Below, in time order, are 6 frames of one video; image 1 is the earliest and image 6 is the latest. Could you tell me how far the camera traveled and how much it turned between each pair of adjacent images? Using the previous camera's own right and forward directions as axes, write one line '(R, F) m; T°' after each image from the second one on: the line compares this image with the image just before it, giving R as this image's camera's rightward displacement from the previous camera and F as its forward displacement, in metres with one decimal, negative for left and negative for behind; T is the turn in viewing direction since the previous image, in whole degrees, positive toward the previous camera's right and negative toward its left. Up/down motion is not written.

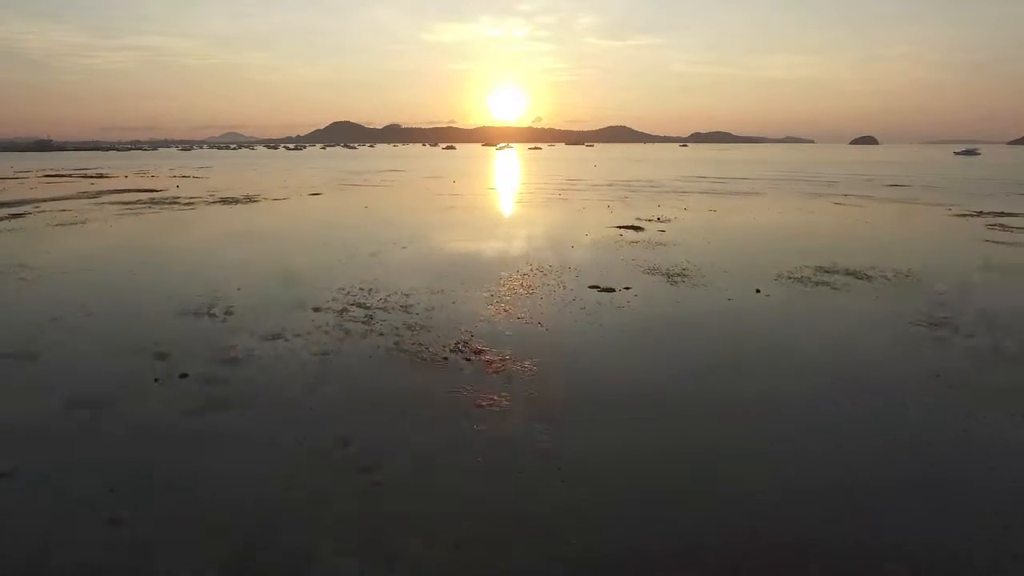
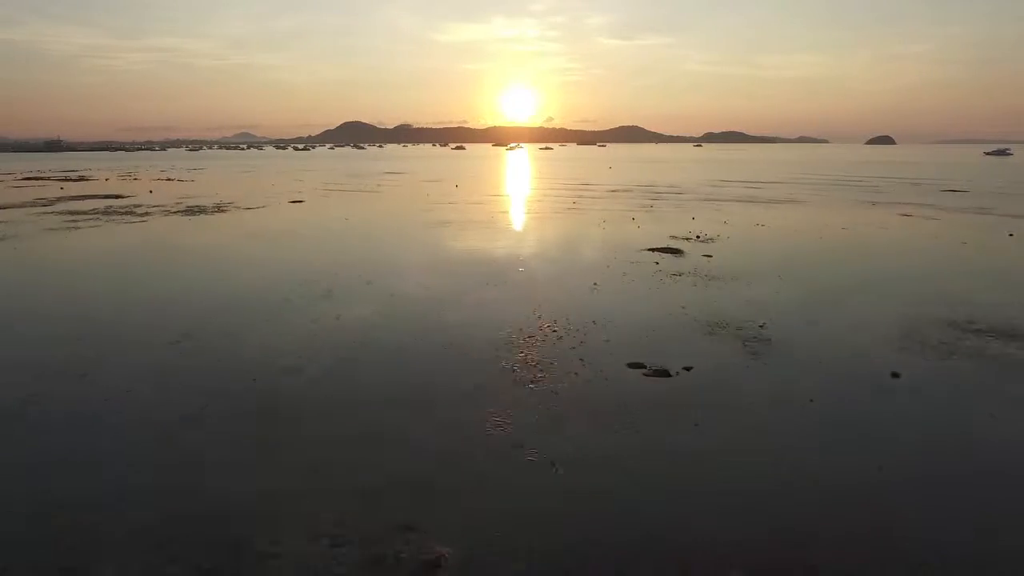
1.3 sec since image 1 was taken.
(+0.1, +2.4) m; -1°
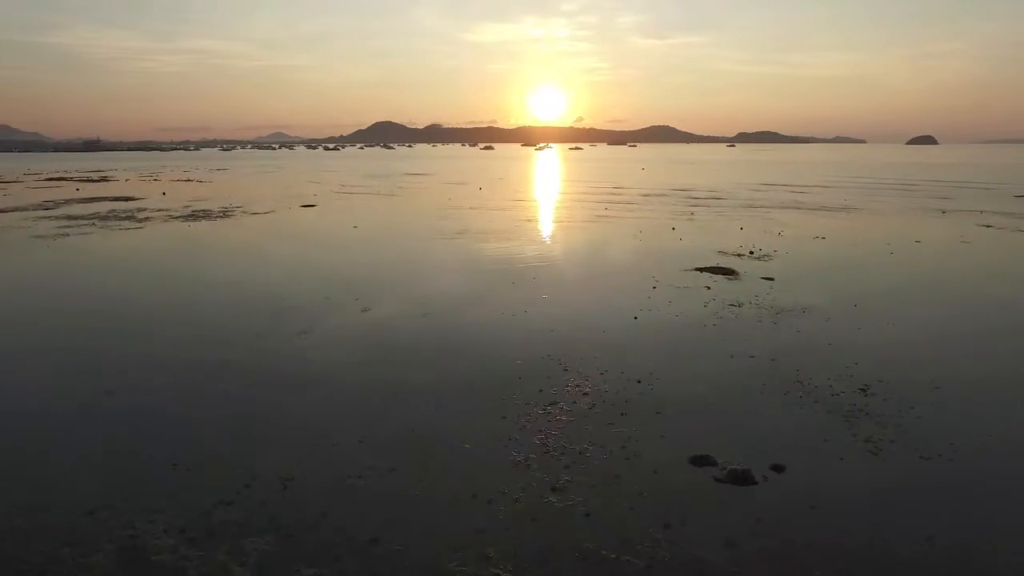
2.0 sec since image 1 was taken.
(+0.1, +1.3) m; -3°
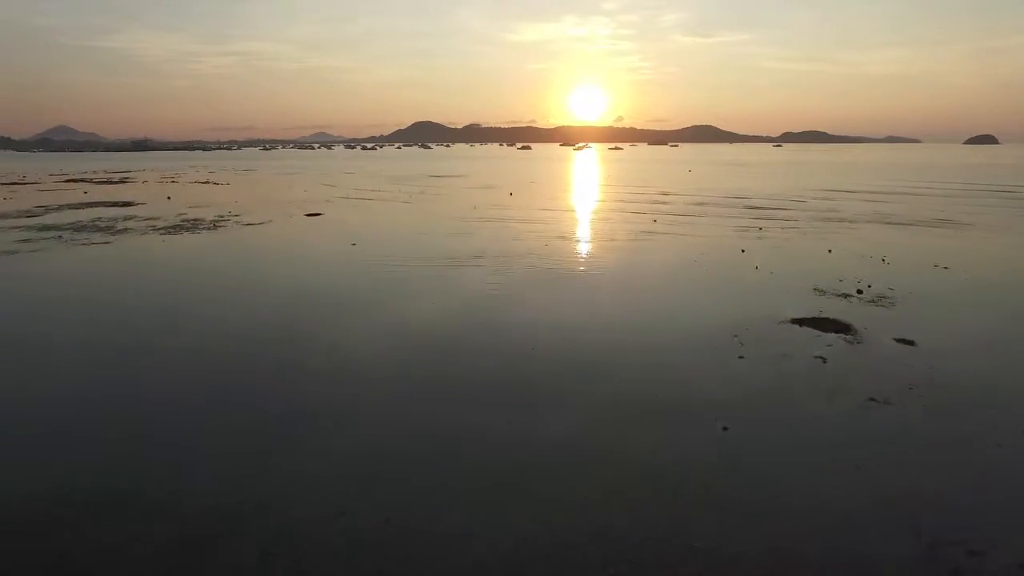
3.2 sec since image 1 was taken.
(+0.1, +2.1) m; -3°
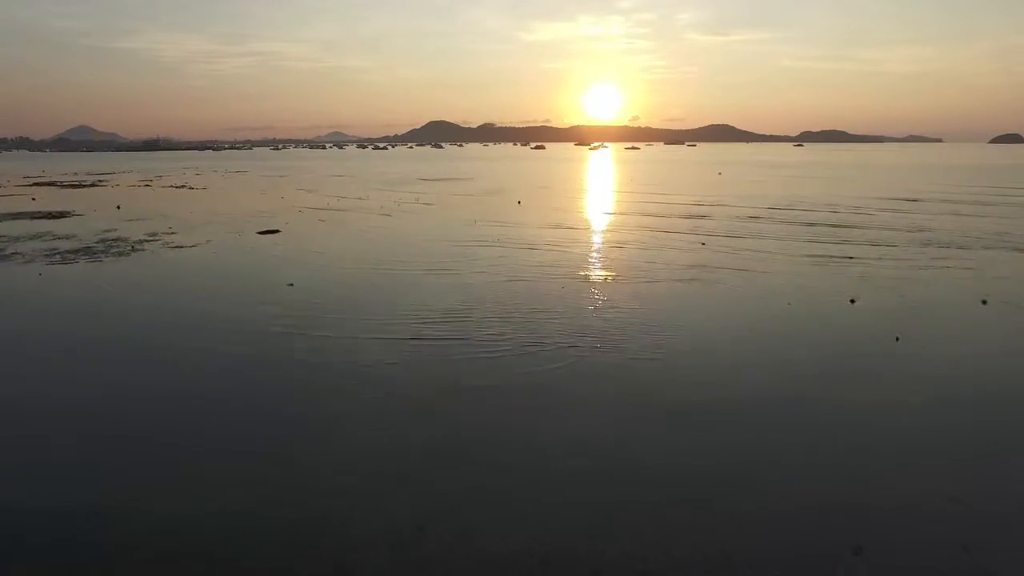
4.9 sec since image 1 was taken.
(+0.1, +3.0) m; -1°
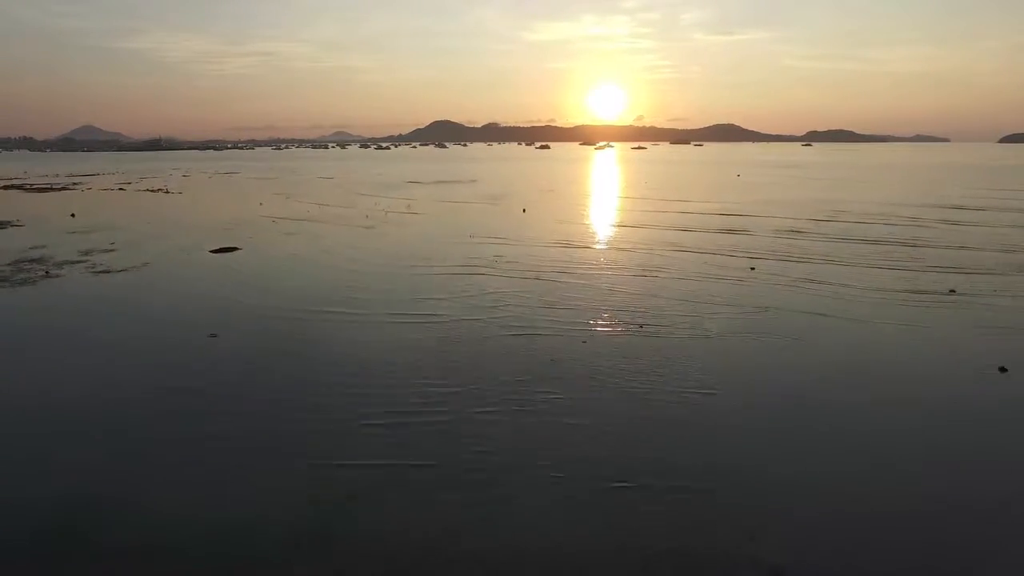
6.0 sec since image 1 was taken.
(0.0, +1.9) m; 0°
